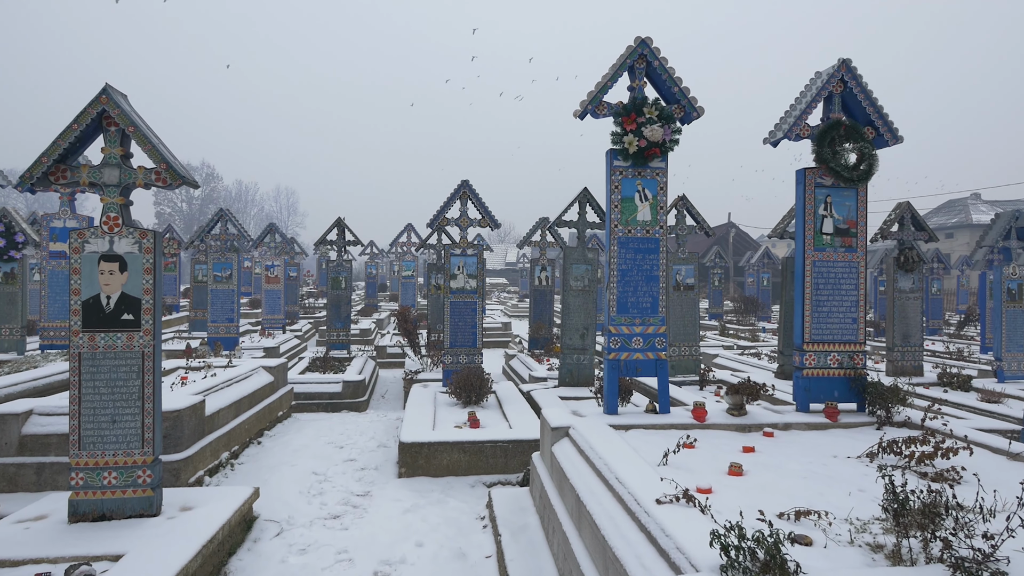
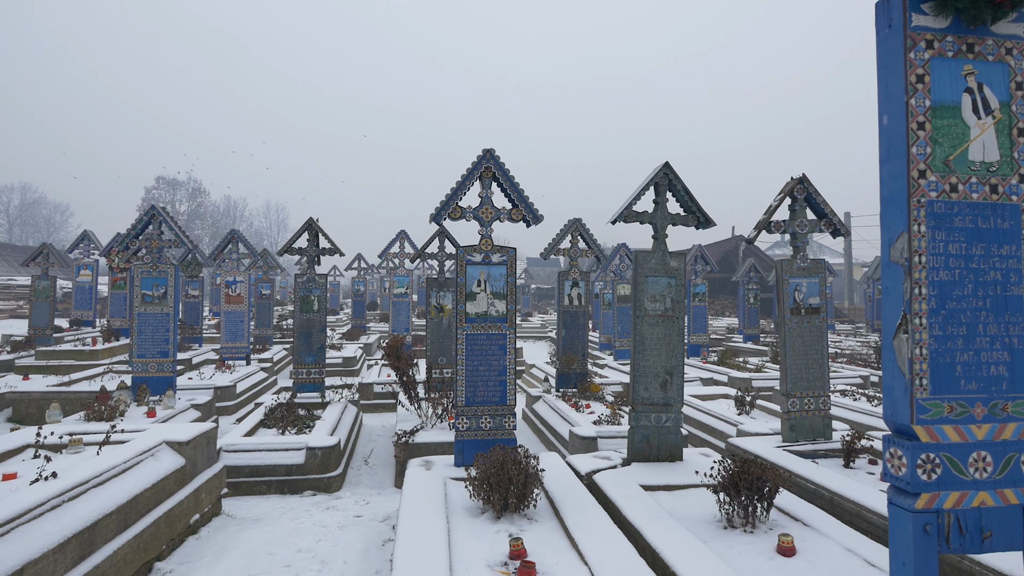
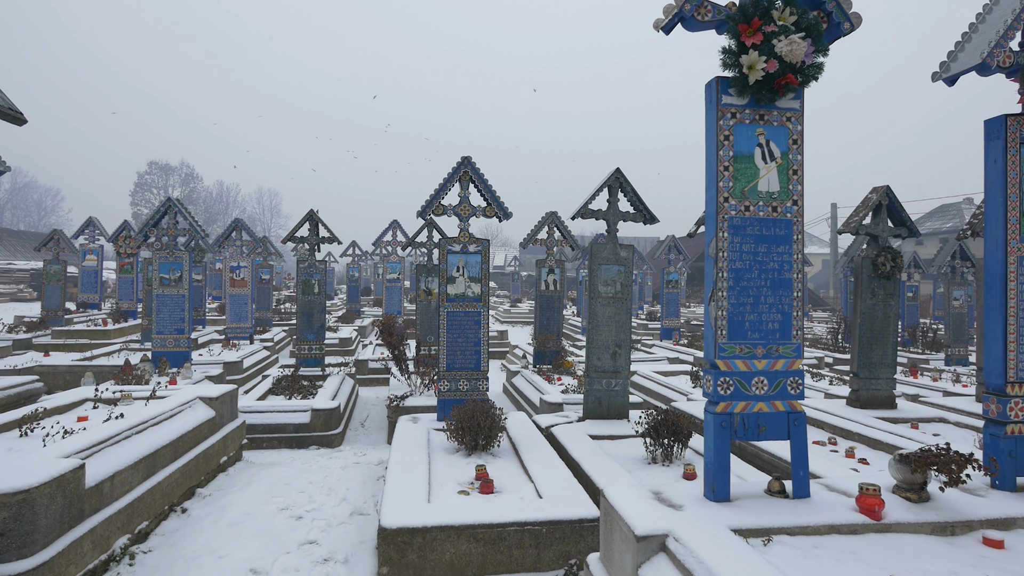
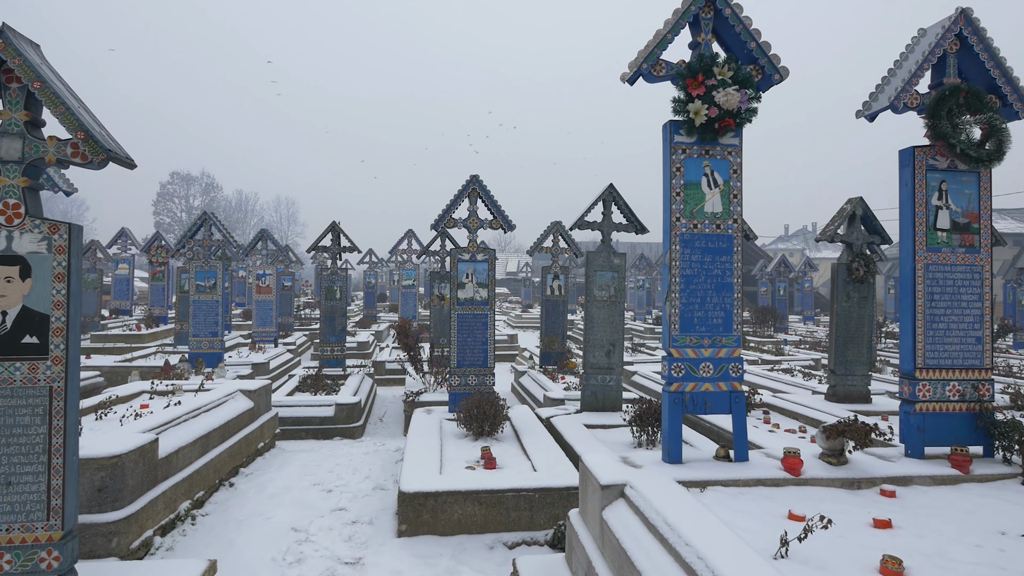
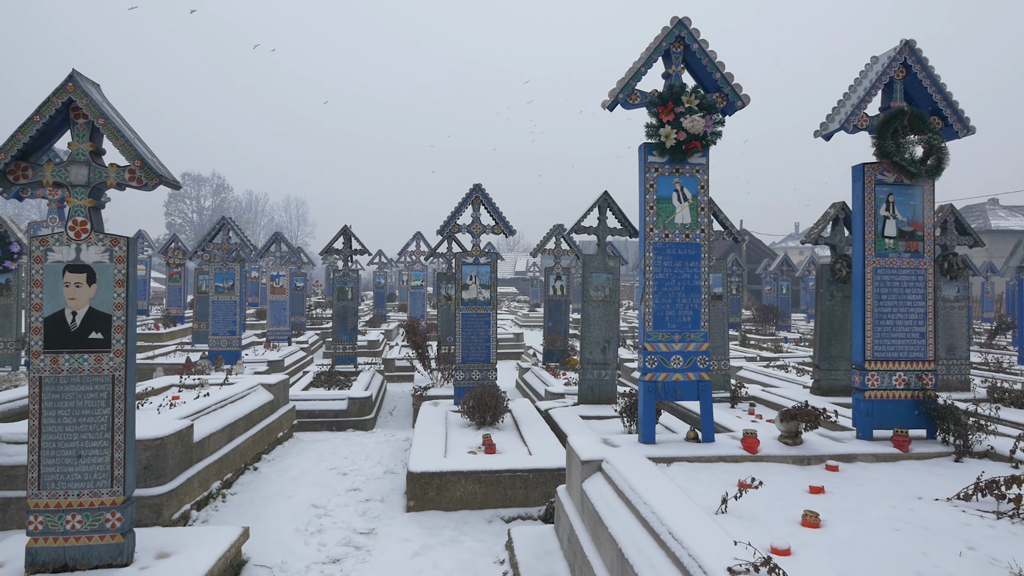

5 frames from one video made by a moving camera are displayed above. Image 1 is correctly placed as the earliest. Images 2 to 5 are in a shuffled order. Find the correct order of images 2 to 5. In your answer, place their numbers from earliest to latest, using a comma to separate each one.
5, 4, 3, 2
